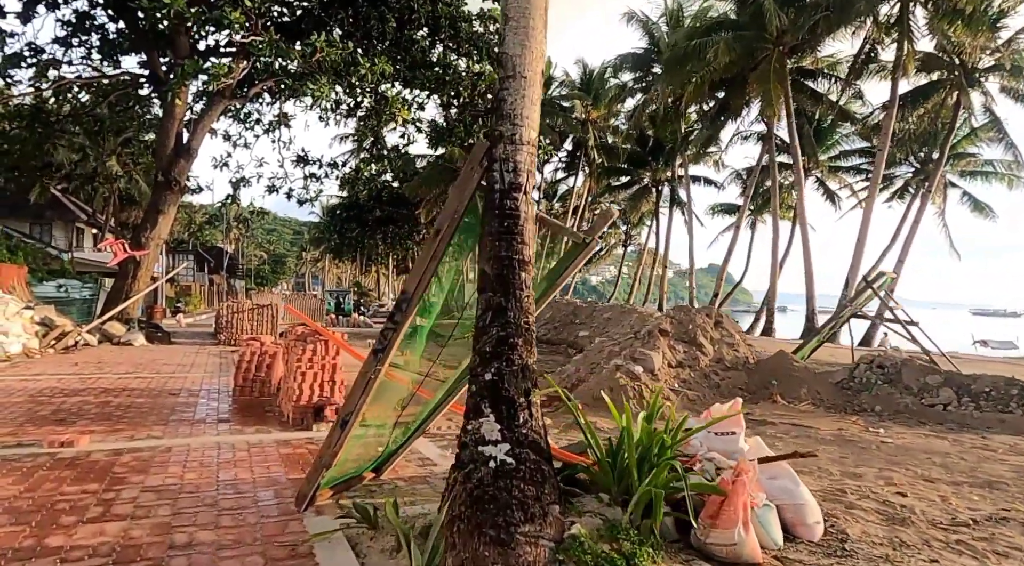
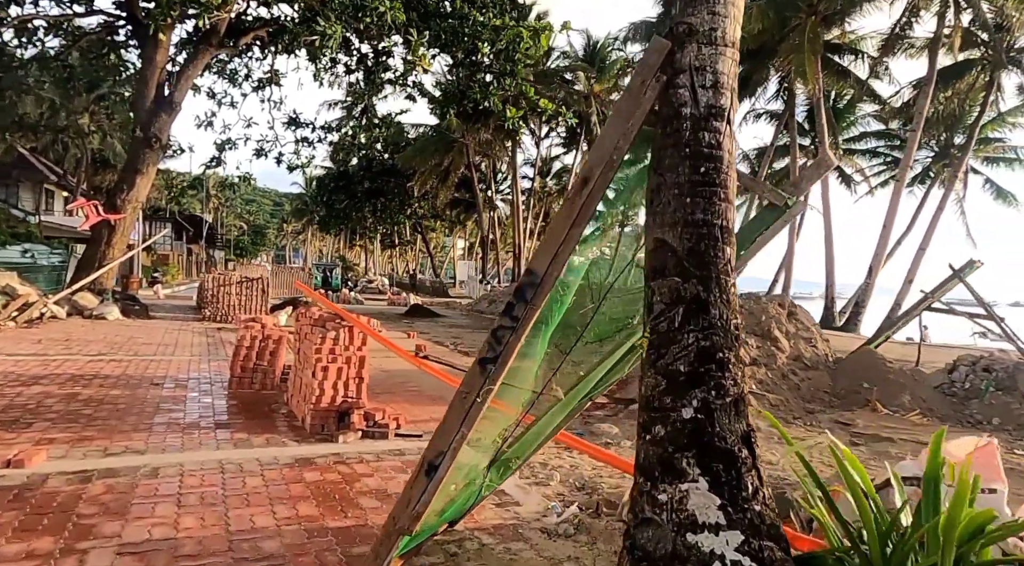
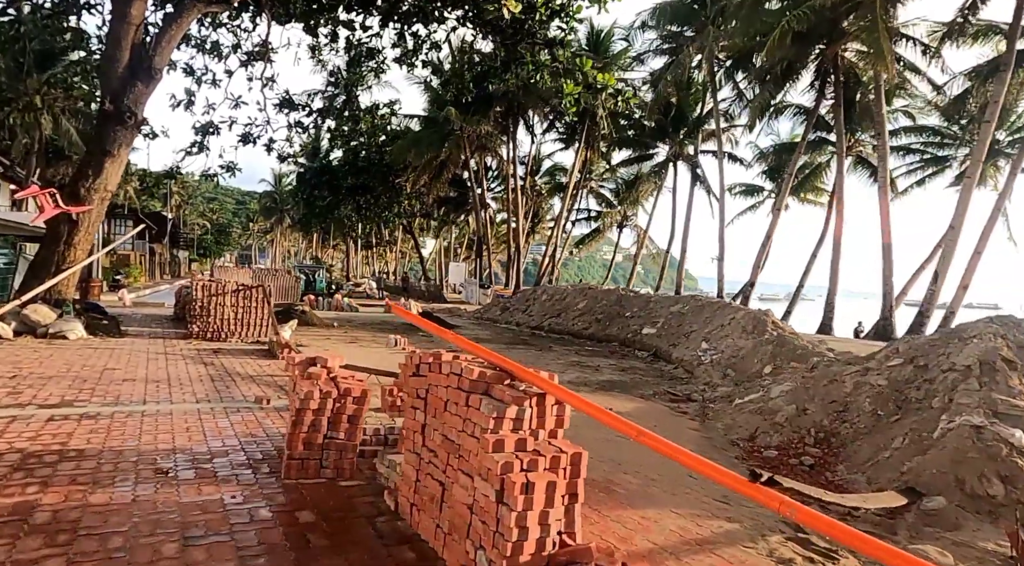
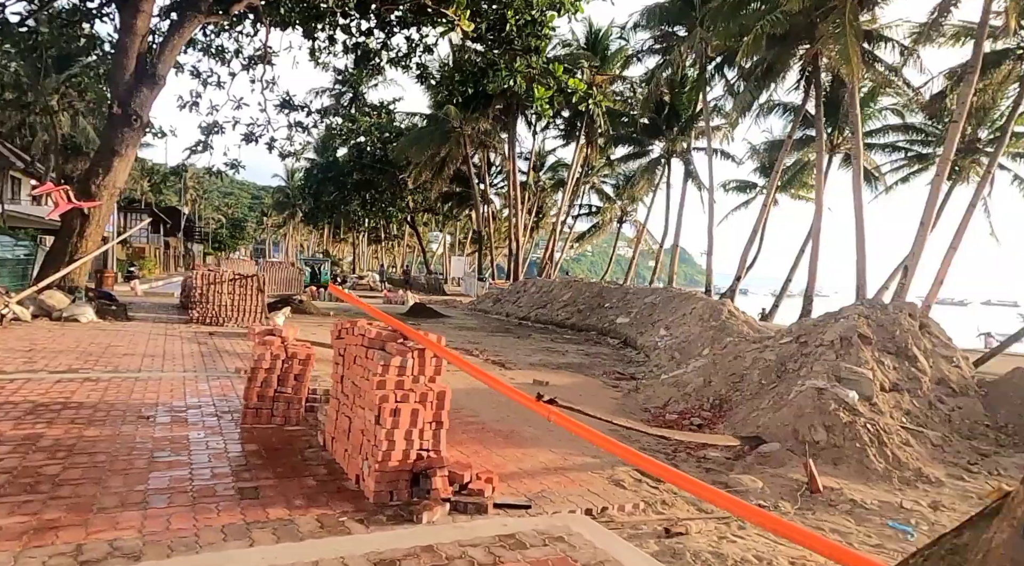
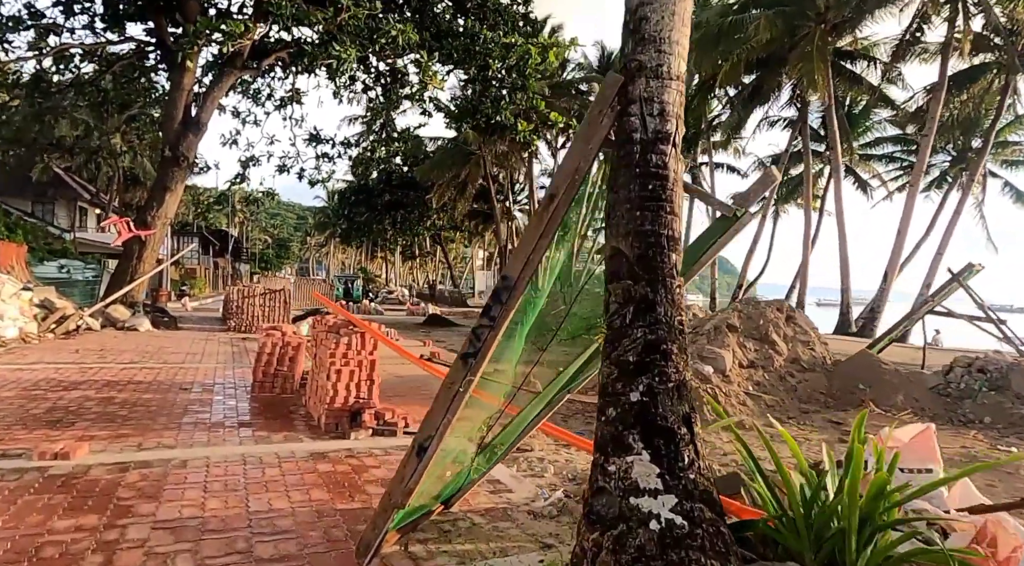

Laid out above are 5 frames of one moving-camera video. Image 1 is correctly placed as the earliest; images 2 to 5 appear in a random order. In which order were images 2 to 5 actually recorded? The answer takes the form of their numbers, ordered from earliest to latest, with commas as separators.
5, 2, 4, 3
